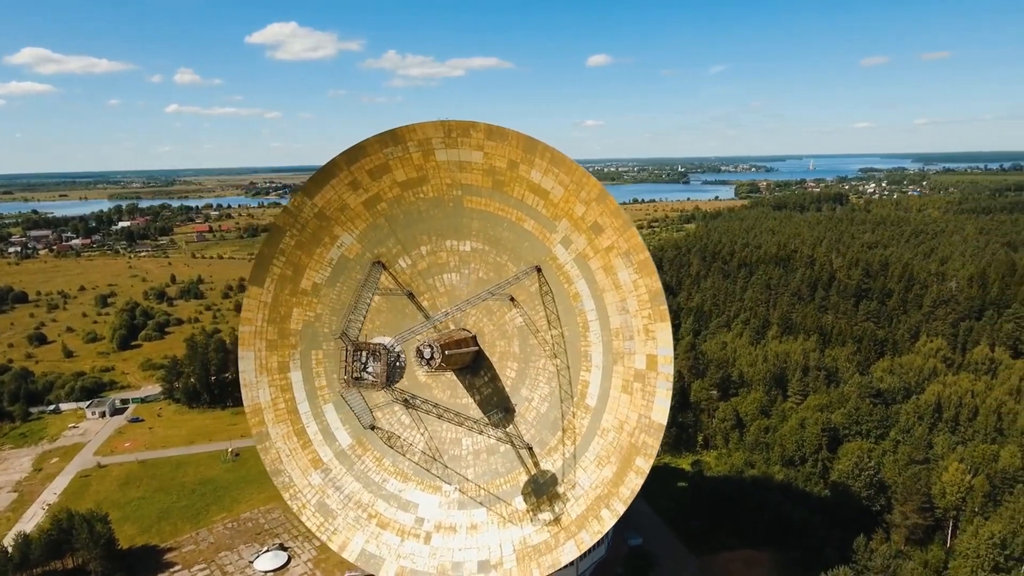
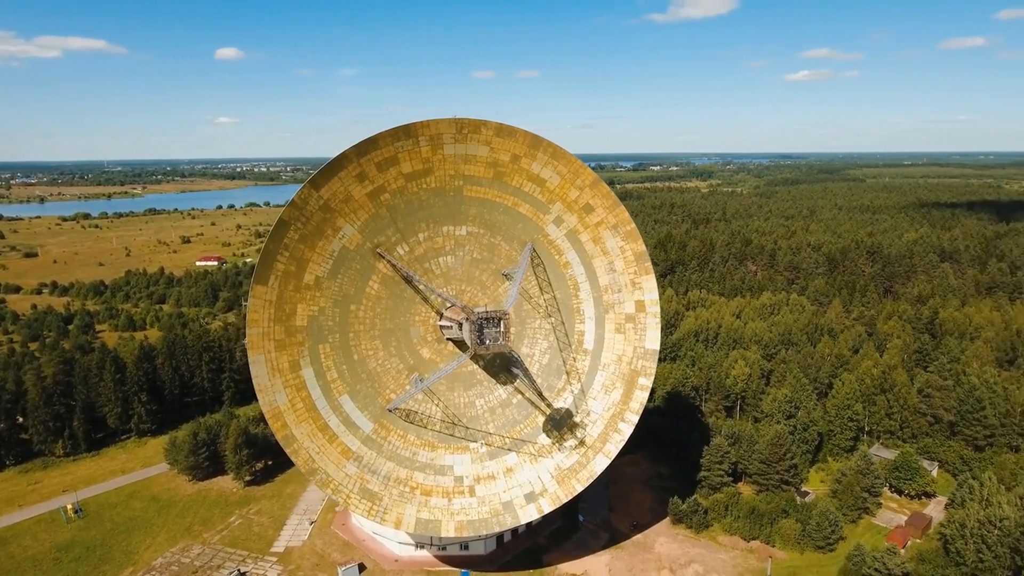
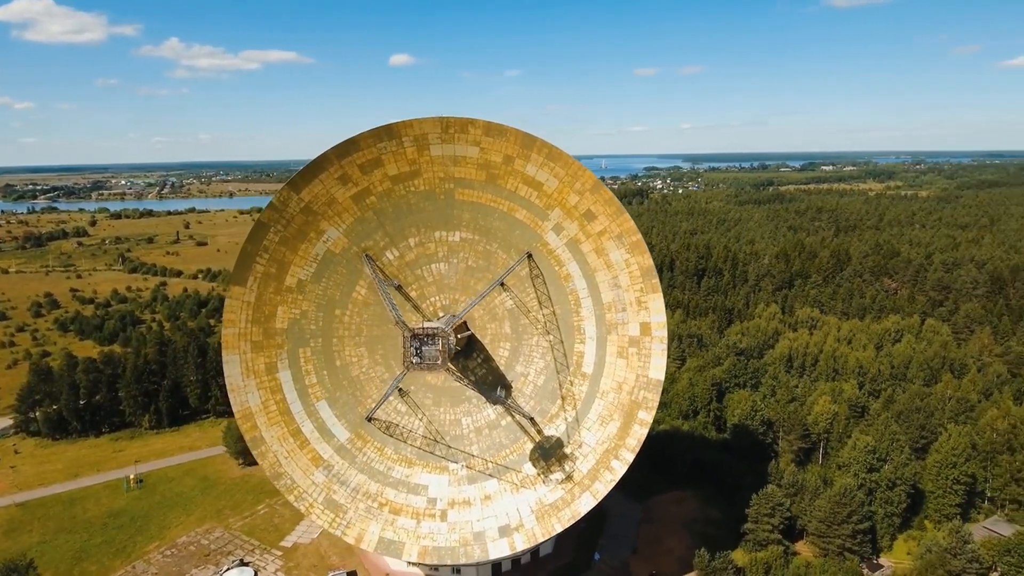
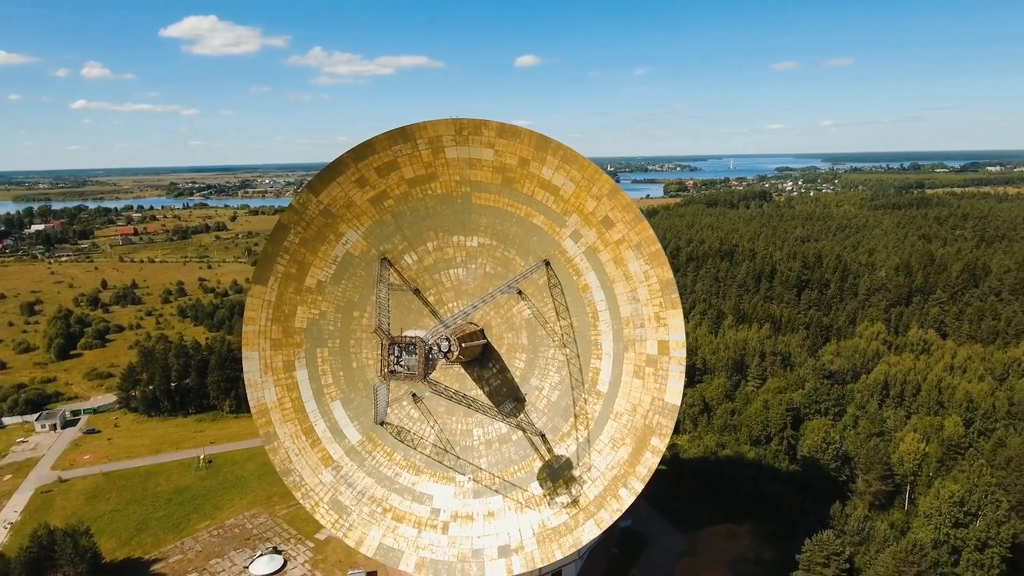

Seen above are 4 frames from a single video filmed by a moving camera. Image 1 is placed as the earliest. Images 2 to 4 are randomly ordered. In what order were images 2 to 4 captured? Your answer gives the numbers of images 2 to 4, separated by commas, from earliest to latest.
4, 3, 2
